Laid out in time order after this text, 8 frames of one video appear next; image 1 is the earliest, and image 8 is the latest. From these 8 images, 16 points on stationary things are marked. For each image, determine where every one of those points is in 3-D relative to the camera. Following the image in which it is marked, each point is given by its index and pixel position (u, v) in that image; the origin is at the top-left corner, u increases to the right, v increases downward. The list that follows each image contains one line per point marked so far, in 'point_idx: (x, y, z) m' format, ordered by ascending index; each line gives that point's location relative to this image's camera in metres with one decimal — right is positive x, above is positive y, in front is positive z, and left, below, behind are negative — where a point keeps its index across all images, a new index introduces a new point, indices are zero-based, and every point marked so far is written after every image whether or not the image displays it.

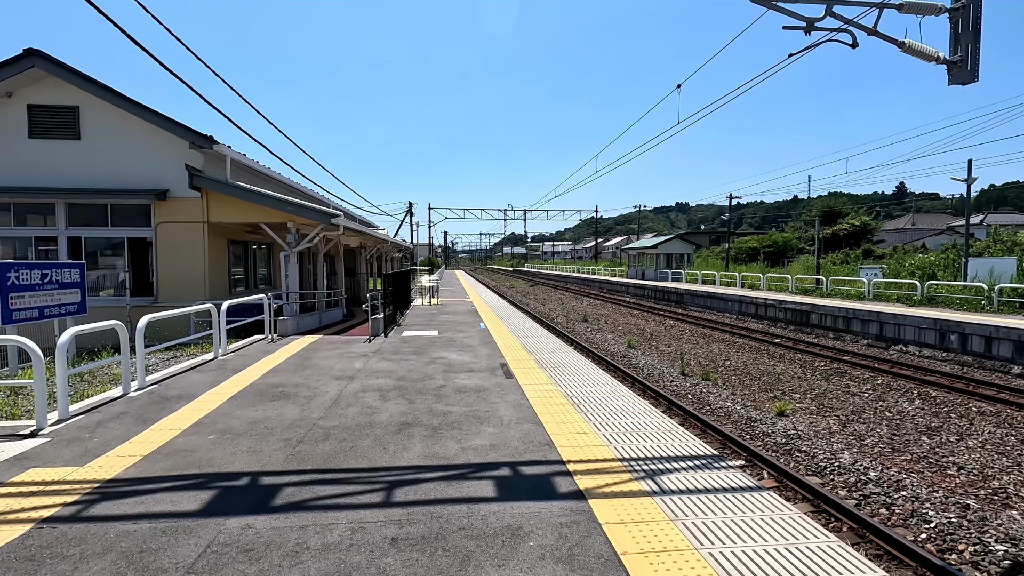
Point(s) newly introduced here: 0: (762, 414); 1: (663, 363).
0: (+4.0, -2.0, +8.6) m
1: (+3.6, -1.8, +12.9) m
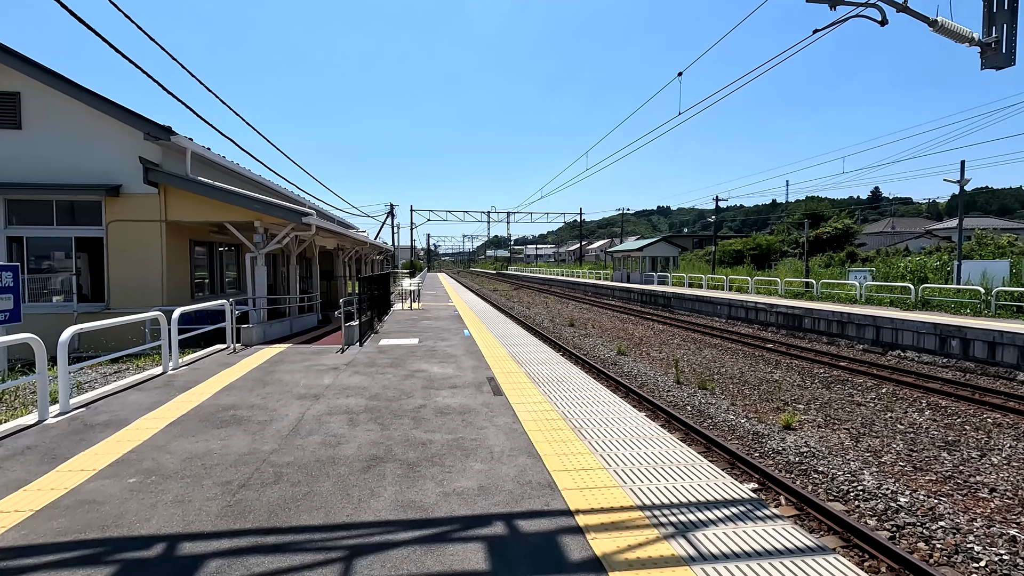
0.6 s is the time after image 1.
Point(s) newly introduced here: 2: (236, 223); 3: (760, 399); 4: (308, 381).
0: (+3.8, -2.1, +8.0) m
1: (+3.3, -1.9, +12.3) m
2: (-5.3, +1.2, +10.4) m
3: (+4.6, -2.0, +9.9) m
4: (-2.3, -1.1, +6.1) m
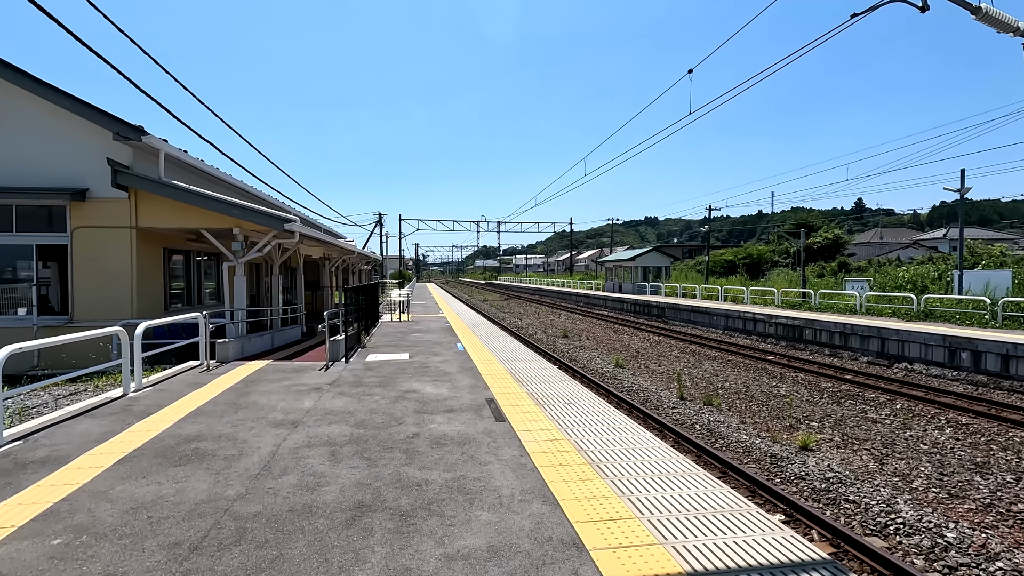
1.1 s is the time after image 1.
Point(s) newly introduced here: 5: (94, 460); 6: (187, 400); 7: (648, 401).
0: (+3.8, -2.3, +7.5) m
1: (+3.2, -2.2, +11.8) m
2: (-5.4, +1.0, +9.7) m
3: (+4.5, -2.2, +9.4) m
4: (-2.3, -1.2, +5.4) m
5: (-2.9, -1.2, +3.7) m
6: (-3.4, -1.2, +5.6) m
7: (+2.6, -2.2, +10.3) m
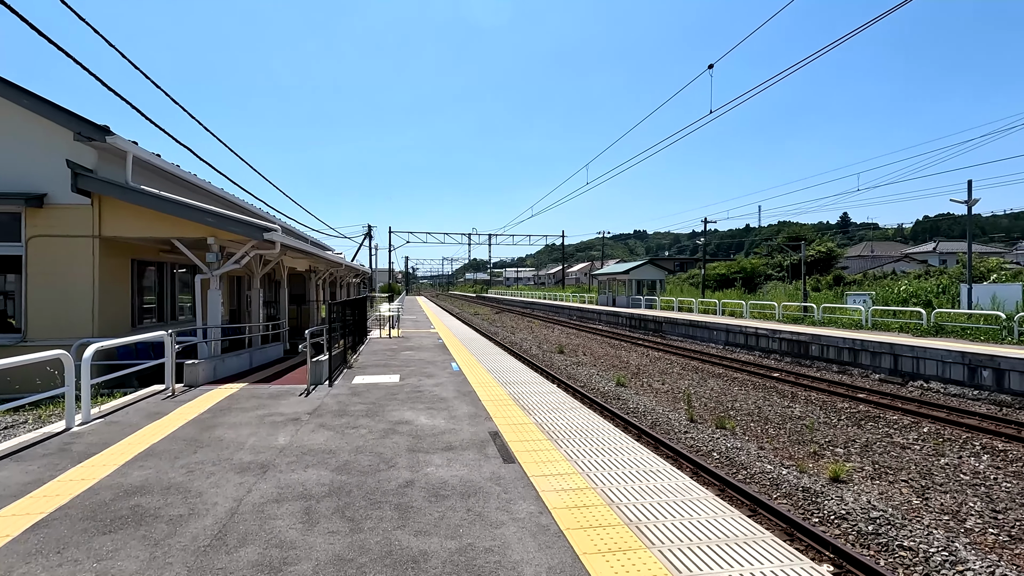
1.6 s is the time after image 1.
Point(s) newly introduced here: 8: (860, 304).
0: (+3.8, -2.5, +6.8) m
1: (+3.2, -2.5, +11.1) m
2: (-5.4, +0.8, +8.9) m
3: (+4.5, -2.5, +8.7) m
4: (-2.2, -1.3, +4.7) m
5: (-2.8, -1.3, +2.9) m
6: (-3.3, -1.3, +4.8) m
7: (+2.6, -2.5, +9.6) m
8: (+11.7, -0.5, +18.0) m
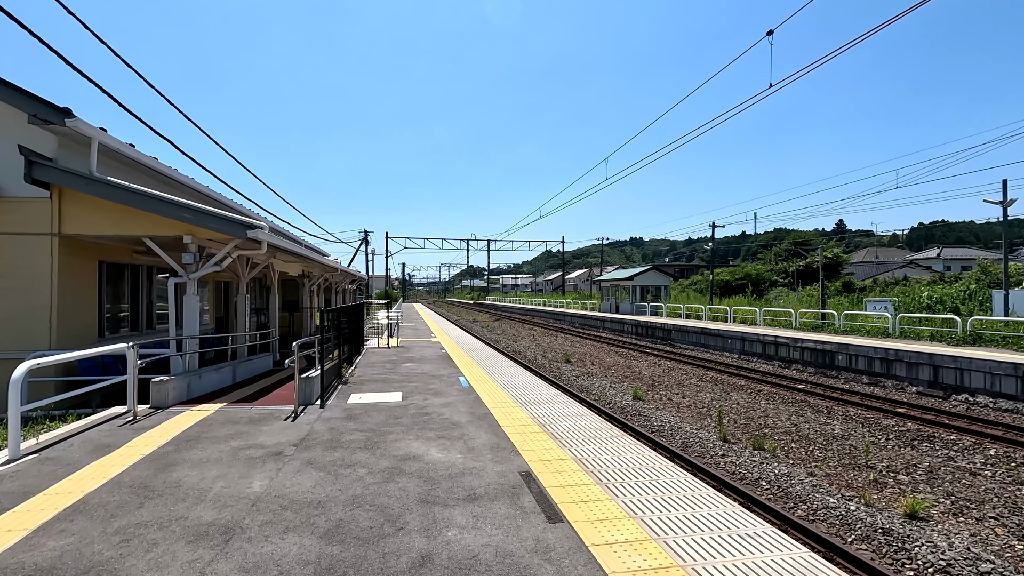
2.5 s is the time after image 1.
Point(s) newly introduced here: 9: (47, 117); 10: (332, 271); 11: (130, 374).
0: (+4.1, -2.5, +5.8) m
1: (+3.4, -2.6, +10.1) m
2: (-5.2, +0.7, +7.9) m
3: (+4.8, -2.6, +7.7) m
4: (-2.0, -1.3, +3.6) m
5: (-2.5, -1.3, +1.9) m
6: (-3.0, -1.3, +3.7) m
7: (+2.8, -2.5, +8.6) m
8: (+11.9, -0.7, +17.1) m
9: (-6.0, +2.2, +6.9) m
10: (-5.9, +0.6, +17.5) m
11: (-4.2, -0.9, +5.9) m
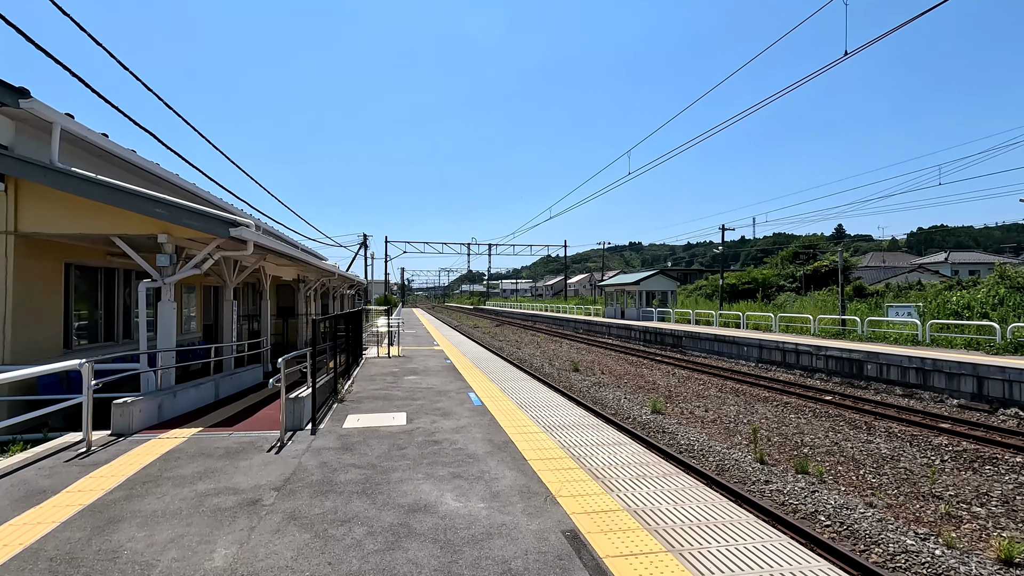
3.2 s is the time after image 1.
0: (+4.3, -2.6, +4.9) m
1: (+3.6, -2.7, +9.2) m
2: (-4.9, +0.6, +7.0) m
3: (+5.0, -2.6, +6.9) m
4: (-1.7, -1.4, +2.7) m
5: (-2.3, -1.3, +1.0) m
6: (-2.8, -1.4, +2.8) m
7: (+3.1, -2.6, +7.7) m
8: (+12.1, -0.9, +16.3) m
9: (-5.7, +2.1, +6.0) m
10: (-5.7, +0.4, +16.6) m
11: (-4.0, -1.0, +5.0) m
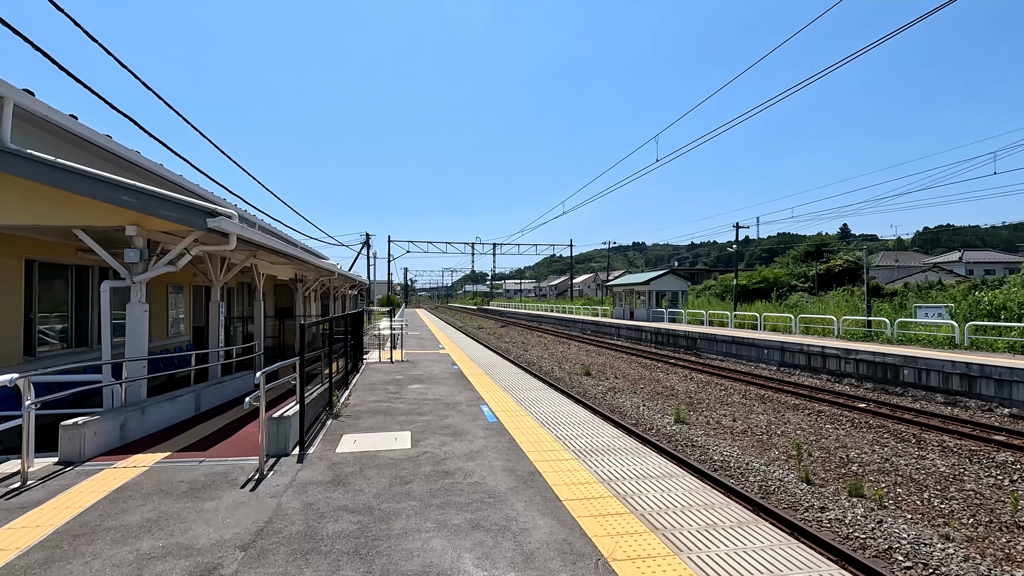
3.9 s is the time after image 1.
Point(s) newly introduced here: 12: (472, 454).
0: (+4.5, -2.5, +4.0) m
1: (+3.8, -2.6, +8.3) m
2: (-4.7, +0.6, +6.2) m
3: (+5.2, -2.6, +6.0) m
4: (-1.5, -1.4, +1.9) m
5: (-2.1, -1.3, +0.2) m
6: (-2.6, -1.4, +2.0) m
7: (+3.3, -2.6, +6.9) m
8: (+12.4, -0.9, +15.3) m
9: (-5.5, +2.1, +5.2) m
10: (-5.4, +0.4, +15.7) m
11: (-3.8, -1.0, +4.2) m
12: (-0.4, -1.4, +4.6) m
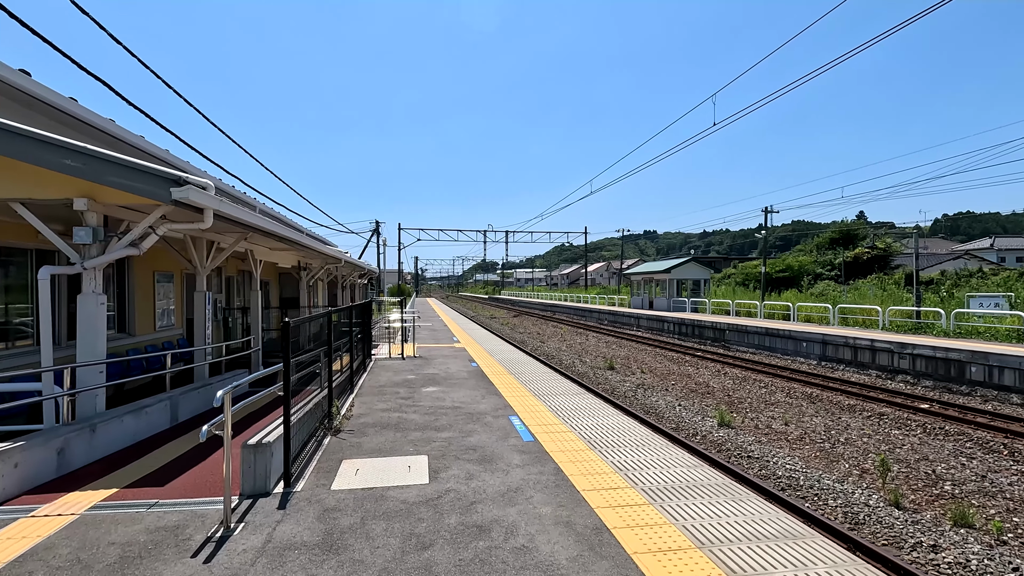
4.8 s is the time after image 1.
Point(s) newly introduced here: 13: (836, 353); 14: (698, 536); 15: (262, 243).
0: (+4.9, -2.5, +2.8) m
1: (+4.2, -2.5, +7.1) m
2: (-4.4, +0.8, +5.1) m
3: (+5.6, -2.5, +4.7) m
4: (-1.2, -1.3, +0.8) m
5: (-1.8, -1.3, -0.9) m
6: (-2.3, -1.3, +0.9) m
7: (+3.7, -2.5, +5.7) m
8: (+12.9, -0.5, +13.9) m
9: (-5.2, +2.2, +4.1) m
10: (-4.9, +0.7, +14.7) m
11: (-3.4, -0.9, +3.1) m
12: (0.0, -1.3, +3.5) m
13: (+9.2, -1.8, +15.2) m
14: (+1.0, -1.4, +3.1) m
15: (-4.7, +0.8, +10.1) m
